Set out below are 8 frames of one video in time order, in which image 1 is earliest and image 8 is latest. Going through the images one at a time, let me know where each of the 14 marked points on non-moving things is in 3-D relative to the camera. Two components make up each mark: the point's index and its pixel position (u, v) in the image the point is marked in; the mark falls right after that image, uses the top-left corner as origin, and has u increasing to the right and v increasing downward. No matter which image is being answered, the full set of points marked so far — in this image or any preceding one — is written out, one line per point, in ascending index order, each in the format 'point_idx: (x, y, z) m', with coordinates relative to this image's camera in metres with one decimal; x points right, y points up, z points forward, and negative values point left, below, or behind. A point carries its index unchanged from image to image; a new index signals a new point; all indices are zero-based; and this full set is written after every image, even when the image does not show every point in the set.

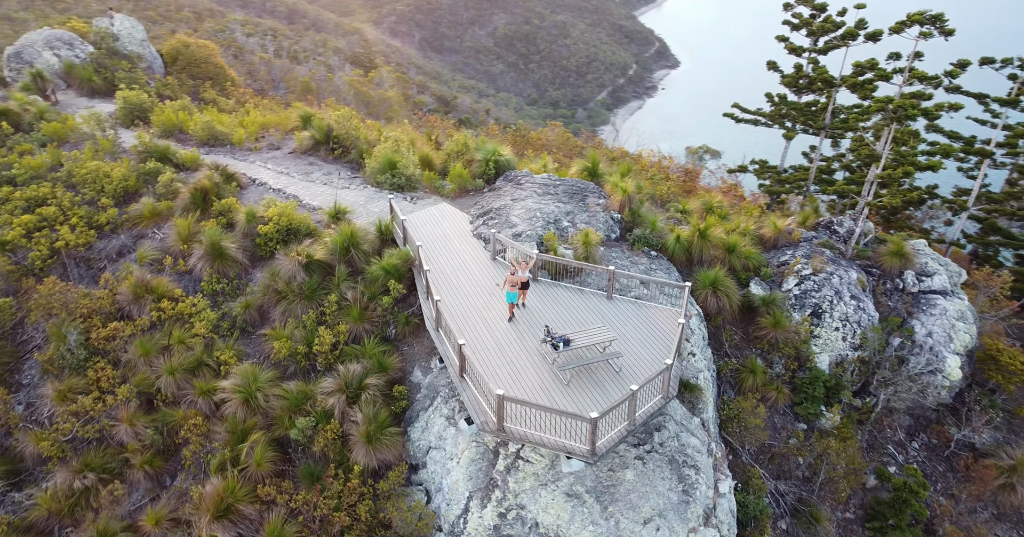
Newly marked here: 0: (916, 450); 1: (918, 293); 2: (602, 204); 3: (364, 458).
0: (+12.6, -5.6, +15.9) m
1: (+14.0, -0.8, +17.7) m
2: (+3.0, +2.2, +17.6) m
3: (-2.4, -3.2, +8.6) m
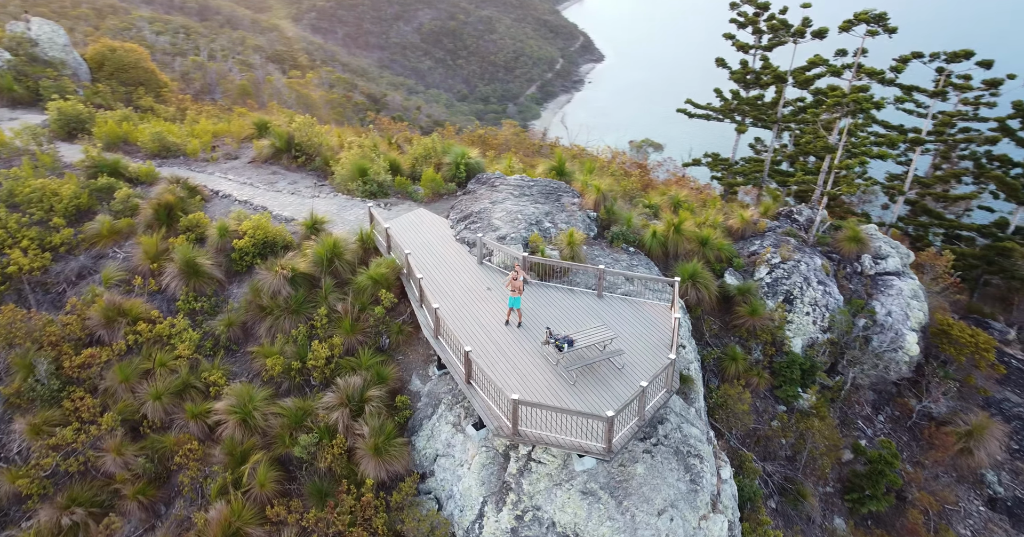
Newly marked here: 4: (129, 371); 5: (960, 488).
0: (+12.3, -5.1, +16.9) m
1: (+13.3, -0.2, +18.7) m
2: (+2.2, +2.3, +17.8) m
3: (-2.3, -3.3, +8.4) m
4: (-7.5, -2.0, +10.0) m
5: (+14.2, -6.9, +16.1) m
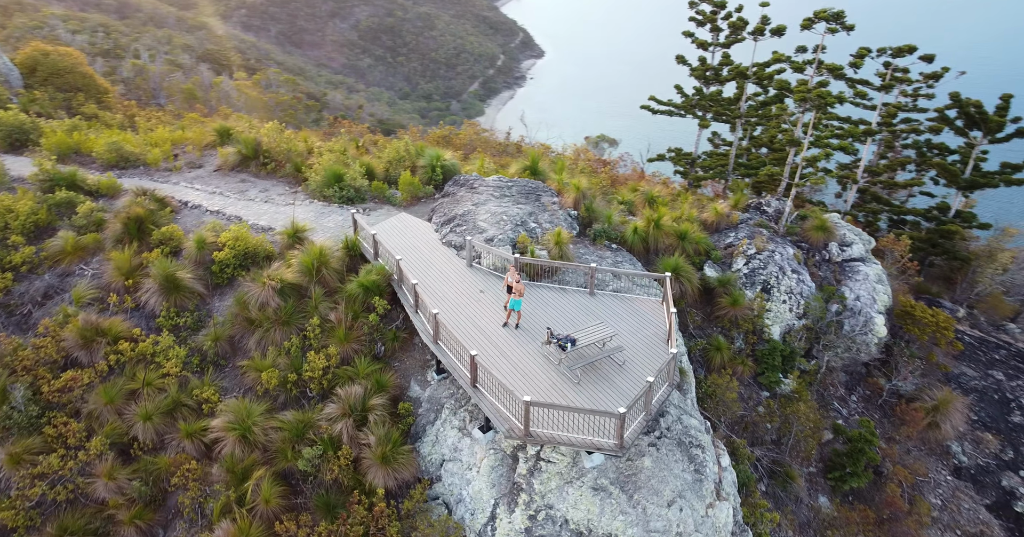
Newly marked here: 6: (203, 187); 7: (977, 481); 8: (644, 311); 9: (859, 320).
0: (+11.9, -4.6, +17.7) m
1: (+12.7, +0.3, +19.6) m
2: (+1.5, +2.3, +18.0) m
3: (-2.1, -3.5, +8.3) m
4: (-7.5, -2.3, +9.6) m
5: (+14.0, -6.4, +17.0) m
6: (-12.0, +3.2, +19.8) m
7: (+15.3, -7.0, +16.9) m
8: (+2.8, -0.9, +10.7) m
9: (+12.1, -1.8, +17.8) m
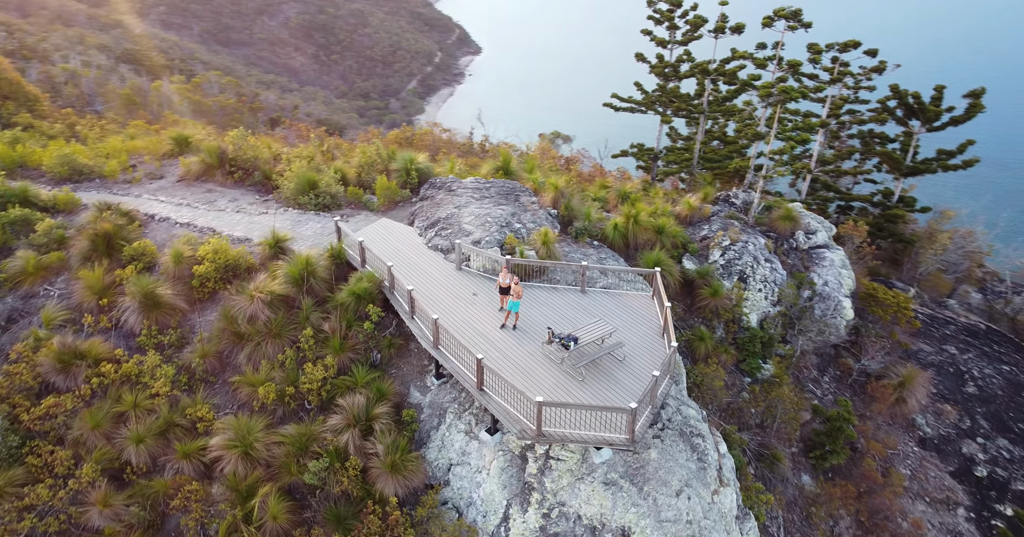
0: (+11.5, -4.2, +18.6) m
1: (+11.9, +0.8, +20.5) m
2: (+0.8, +2.4, +18.1) m
3: (-2.0, -3.6, +8.3) m
4: (-7.4, -2.7, +9.2) m
5: (+13.7, -5.8, +18.0) m
6: (-12.8, +2.6, +19.0) m
7: (+15.1, -6.4, +18.0) m
8: (+2.7, -0.8, +11.0) m
9: (+11.6, -1.3, +18.6) m
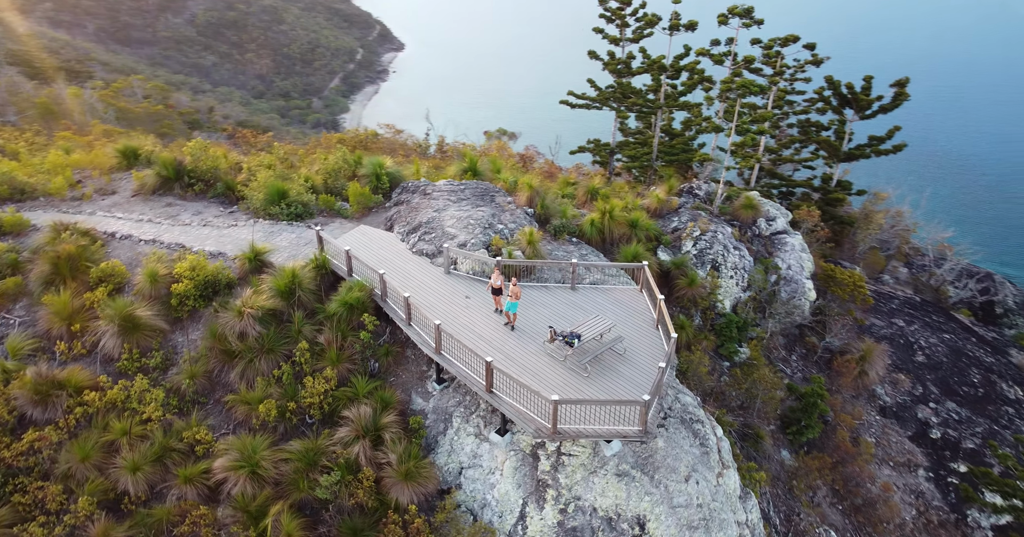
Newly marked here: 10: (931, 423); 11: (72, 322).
0: (+10.9, -3.6, +19.6) m
1: (+10.9, +1.4, +21.5) m
2: (0.0, +2.4, +18.3) m
3: (-1.7, -3.7, +8.3) m
4: (-7.3, -3.1, +8.8) m
5: (+13.2, -5.1, +19.2) m
6: (-13.7, +1.9, +18.1) m
7: (+14.6, -5.6, +19.3) m
8: (+2.5, -0.7, +11.3) m
9: (+10.8, -0.7, +19.7) m
10: (+15.8, -5.8, +19.2) m
11: (-9.5, -1.2, +11.1) m
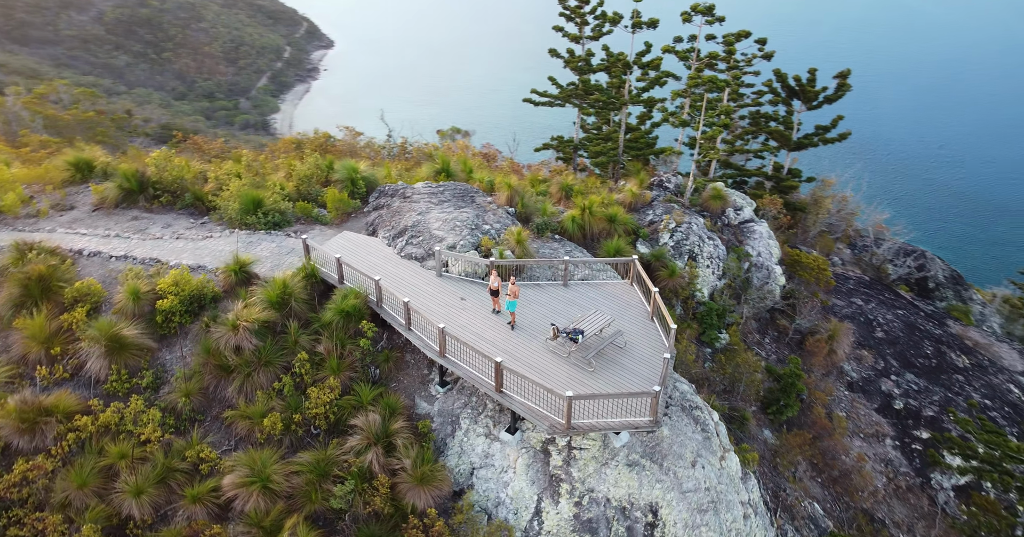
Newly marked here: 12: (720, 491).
0: (+10.4, -3.0, +20.5) m
1: (+10.0, +1.9, +22.3) m
2: (-0.7, +2.4, +18.4) m
3: (-1.5, -3.8, +8.4) m
4: (-7.1, -3.4, +8.5) m
5: (+12.7, -4.5, +20.3) m
6: (-14.3, +1.3, +17.4) m
7: (+14.2, -4.9, +20.4) m
8: (+2.4, -0.6, +11.6) m
9: (+10.1, -0.2, +20.5) m
10: (+15.3, -5.0, +20.5) m
11: (-9.5, -1.6, +10.6) m
12: (+3.6, -3.9, +8.9) m
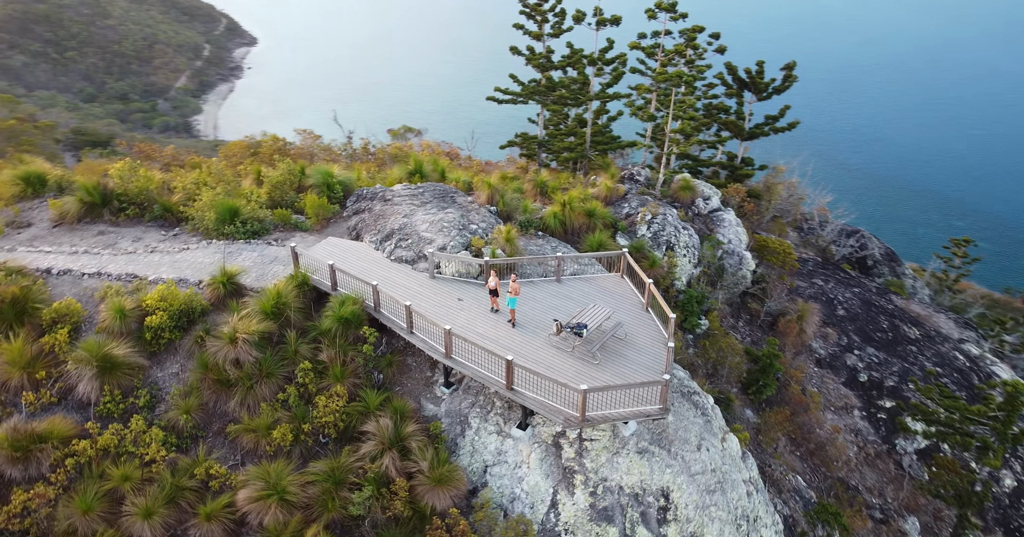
0: (+9.7, -2.5, +21.4) m
1: (+9.0, +2.5, +23.2) m
2: (-1.4, +2.4, +18.5) m
3: (-1.2, -3.8, +8.5) m
4: (-6.8, -3.7, +8.2) m
5: (+12.2, -3.8, +21.3) m
6: (-14.8, +0.7, +16.6) m
7: (+13.6, -4.1, +21.6) m
8: (+2.3, -0.4, +12.0) m
9: (+9.4, +0.4, +21.4) m
10: (+14.8, -4.2, +21.7) m
11: (-9.5, -2.0, +10.2) m
12: (+3.9, -3.7, +9.4) m
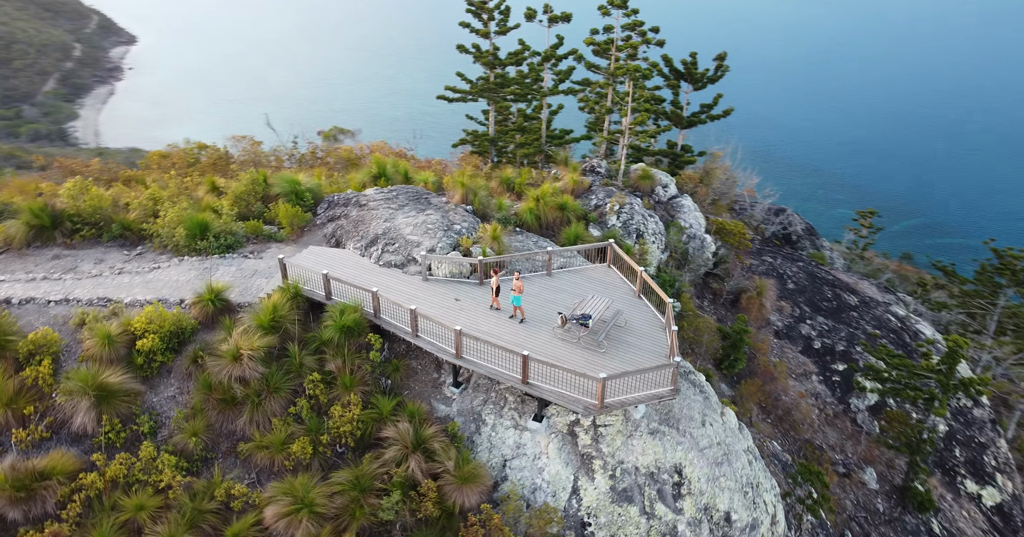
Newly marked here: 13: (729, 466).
0: (+8.8, -1.7, +22.6) m
1: (+7.7, +3.2, +24.2) m
2: (-2.3, +2.5, +18.7) m
3: (-0.8, -3.9, +8.8) m
4: (-6.3, -4.1, +8.0) m
5: (+11.4, -2.8, +22.8) m
6: (-15.4, -0.2, +15.6) m
7: (+12.8, -3.1, +23.2) m
8: (+2.2, -0.2, +12.6) m
9: (+8.3, +1.1, +22.5) m
10: (+13.9, -3.1, +23.4) m
11: (-9.3, -2.6, +9.7) m
12: (+4.2, -3.4, +10.1) m
13: (+4.1, -3.8, +9.9) m
